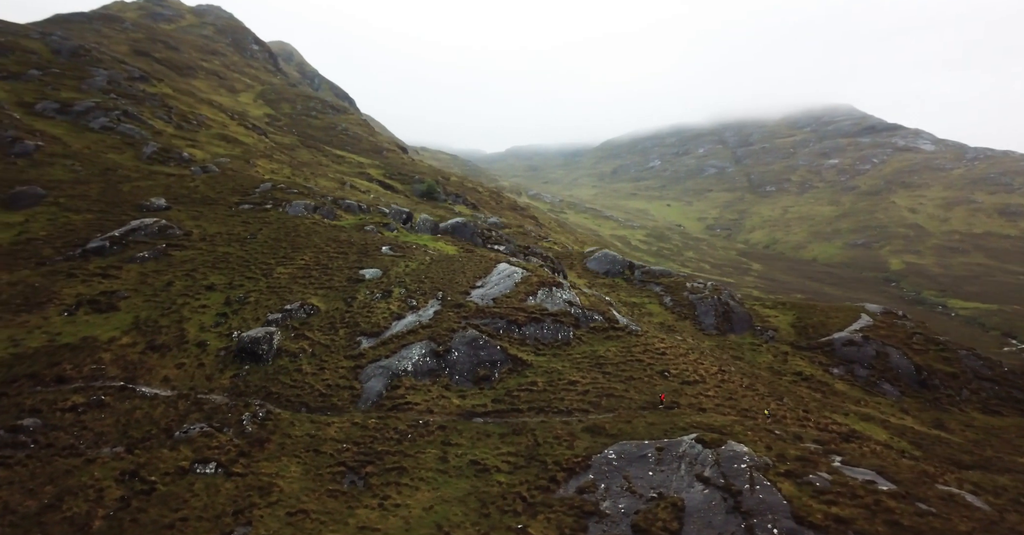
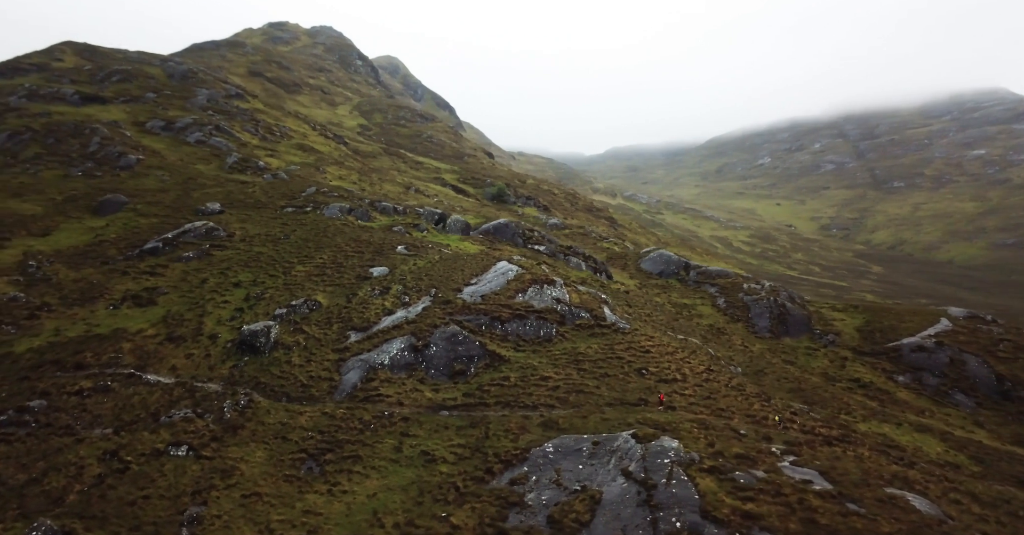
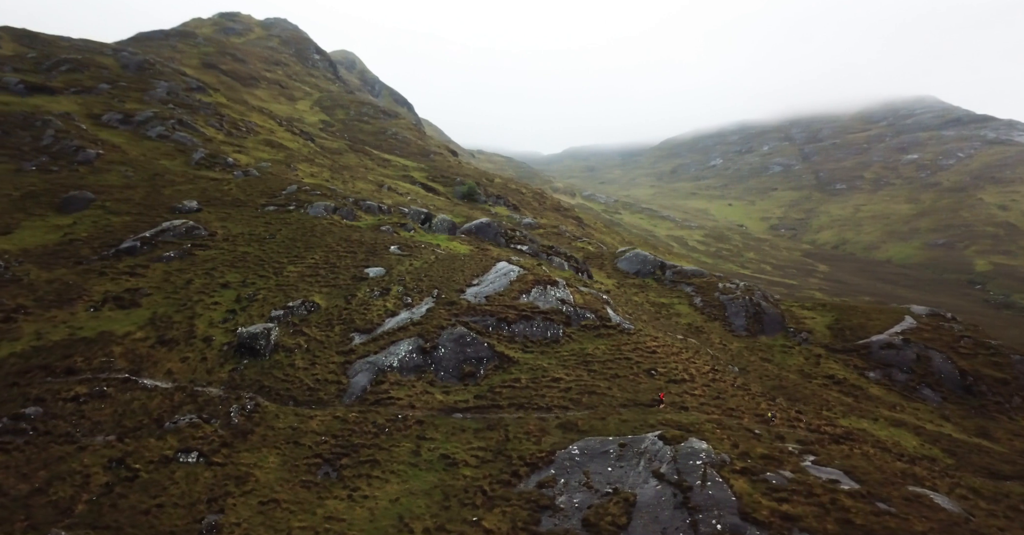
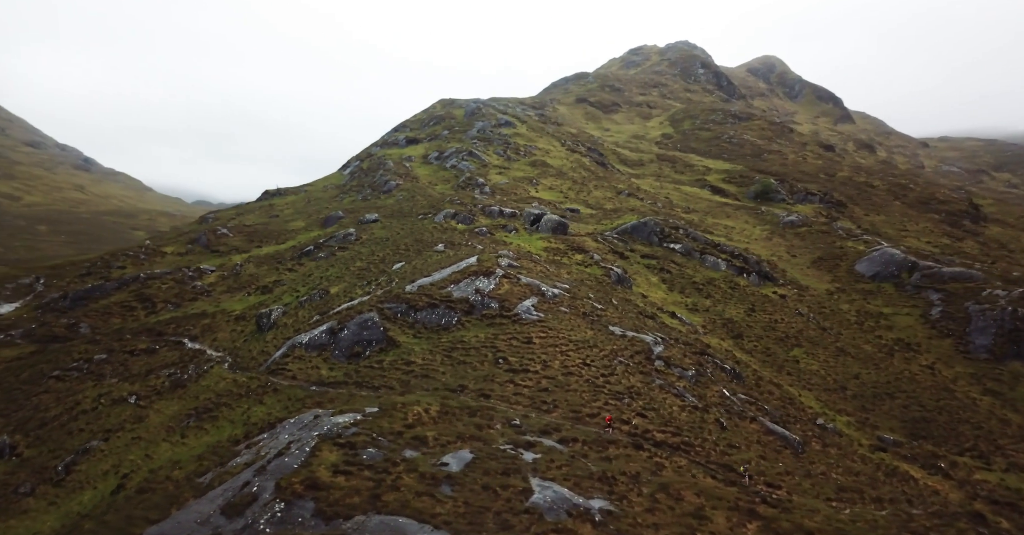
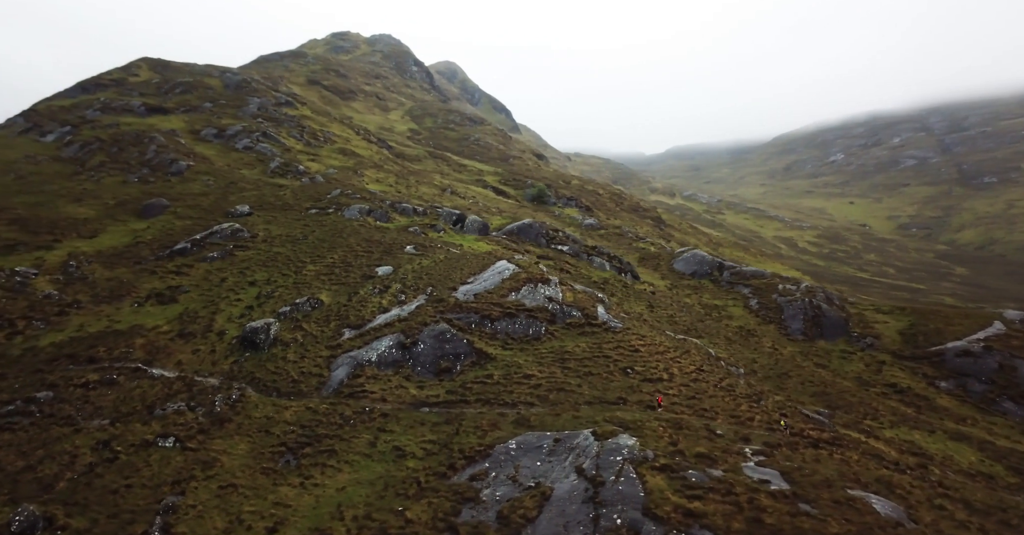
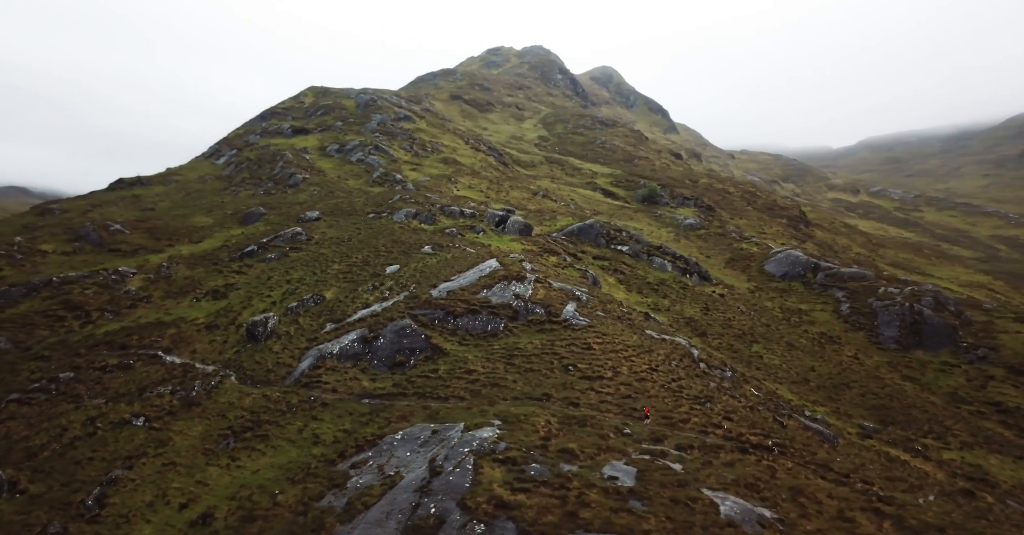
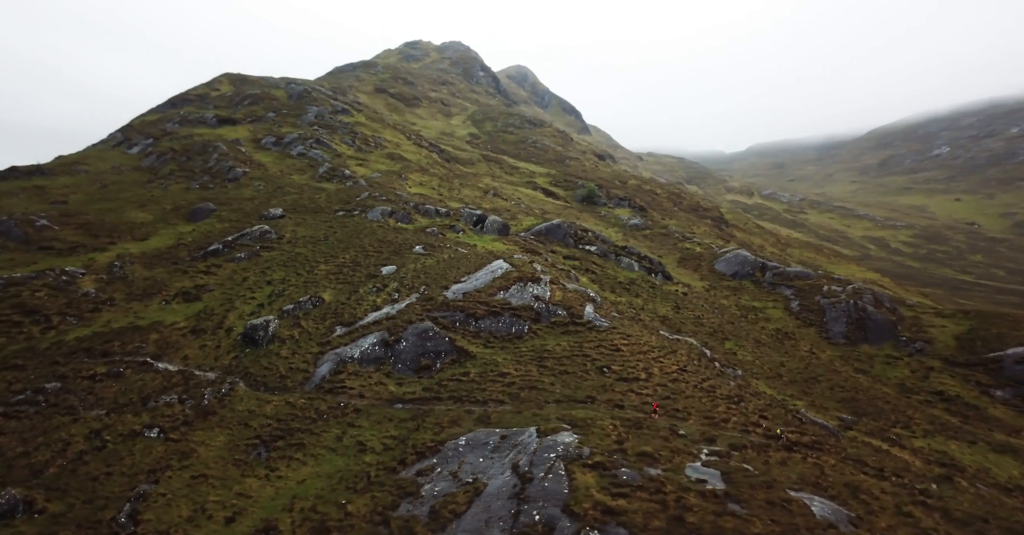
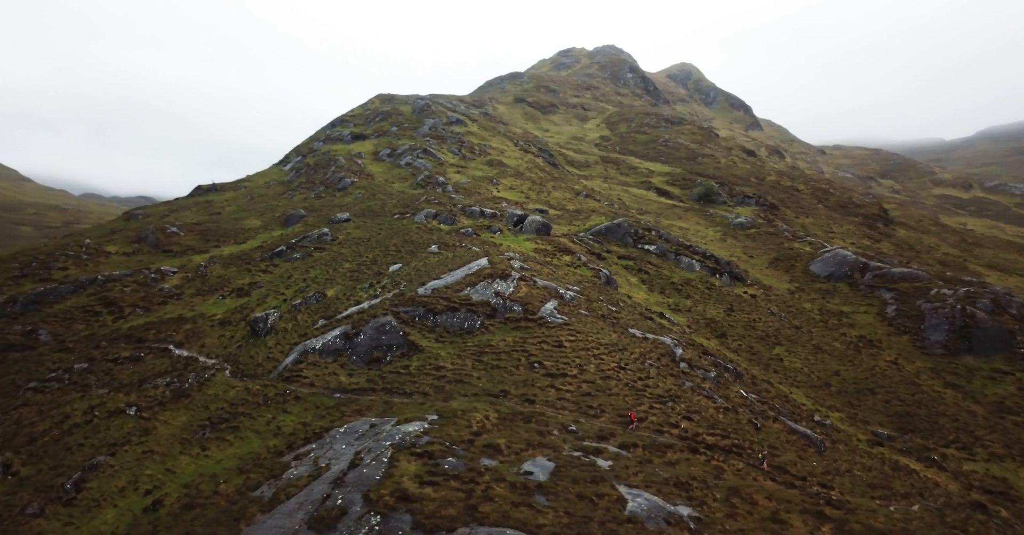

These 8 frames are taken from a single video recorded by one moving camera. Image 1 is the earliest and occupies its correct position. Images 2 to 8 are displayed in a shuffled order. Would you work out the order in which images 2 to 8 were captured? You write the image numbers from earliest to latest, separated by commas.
3, 2, 5, 7, 6, 8, 4
